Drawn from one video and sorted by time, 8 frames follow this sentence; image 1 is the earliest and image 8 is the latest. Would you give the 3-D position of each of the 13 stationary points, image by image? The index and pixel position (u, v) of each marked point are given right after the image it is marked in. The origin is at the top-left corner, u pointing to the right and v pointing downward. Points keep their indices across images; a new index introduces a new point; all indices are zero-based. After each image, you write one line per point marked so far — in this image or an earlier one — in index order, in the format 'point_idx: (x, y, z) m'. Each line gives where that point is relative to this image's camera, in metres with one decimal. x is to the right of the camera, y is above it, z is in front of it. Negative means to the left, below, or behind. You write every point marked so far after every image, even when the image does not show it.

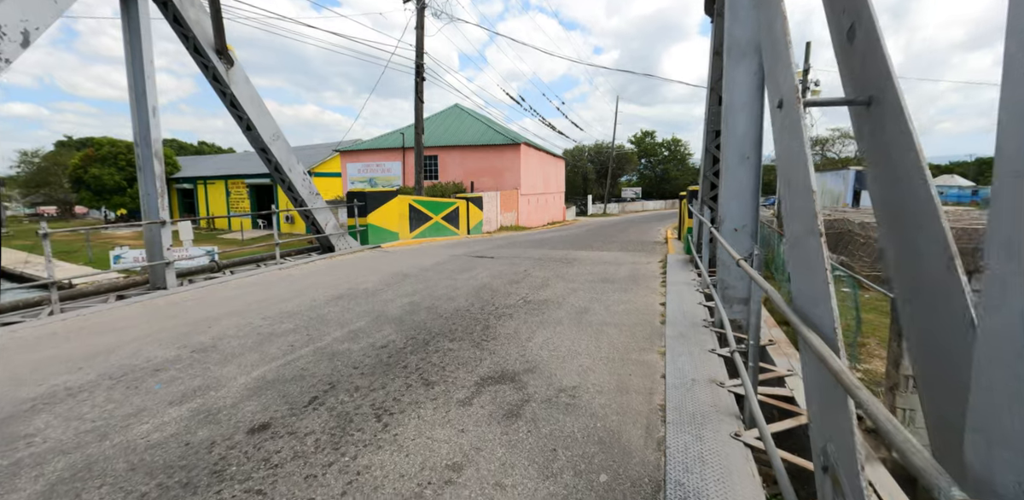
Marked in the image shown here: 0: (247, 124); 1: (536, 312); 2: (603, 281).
0: (-4.7, +2.2, +8.0) m
1: (+0.3, -0.7, +5.2) m
2: (+1.4, -0.5, +6.7) m
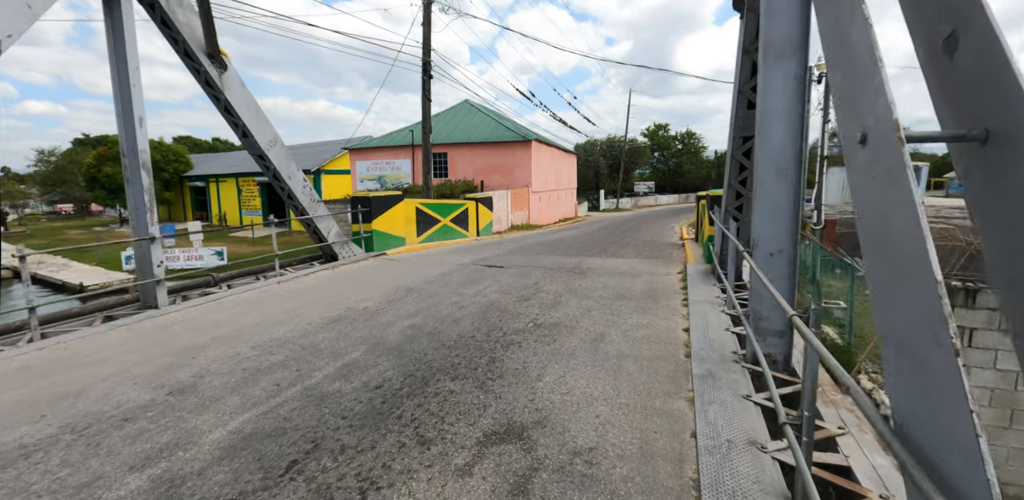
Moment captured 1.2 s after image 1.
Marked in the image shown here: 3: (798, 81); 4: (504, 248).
0: (-4.6, +2.0, +7.6) m
1: (+0.4, -0.9, +4.8) m
2: (+1.5, -0.7, +6.2) m
3: (+2.3, +1.4, +3.7) m
4: (-0.2, 0.0, +11.9) m
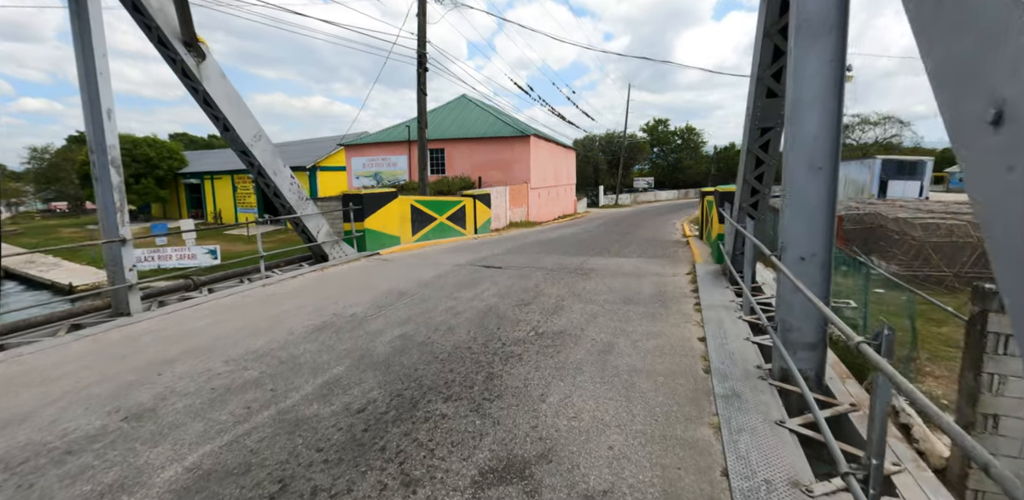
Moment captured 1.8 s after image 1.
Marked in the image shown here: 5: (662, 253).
0: (-4.6, +2.0, +7.2) m
1: (+0.4, -1.0, +4.3) m
2: (+1.5, -0.7, +5.8) m
3: (+2.3, +1.3, +3.2) m
4: (-0.2, +0.1, +11.5) m
5: (+3.5, -0.1, +10.3) m
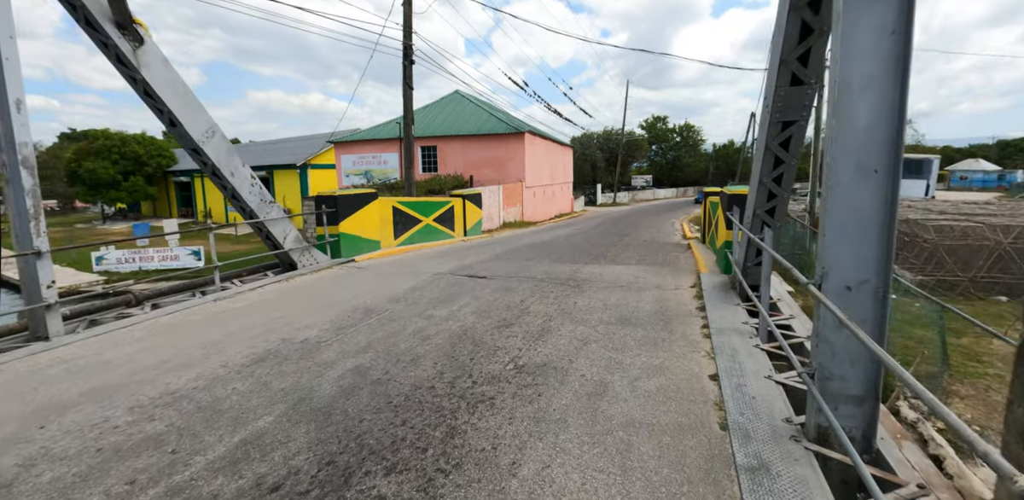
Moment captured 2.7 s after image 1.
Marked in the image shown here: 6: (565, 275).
0: (-4.8, +1.9, +6.3) m
1: (+0.1, -1.1, +3.6) m
2: (+1.3, -0.8, +5.0) m
3: (+2.1, +1.2, +2.5) m
4: (-0.5, 0.0, +10.7) m
5: (+3.2, -0.2, +9.5) m
6: (+0.9, -0.4, +7.5) m
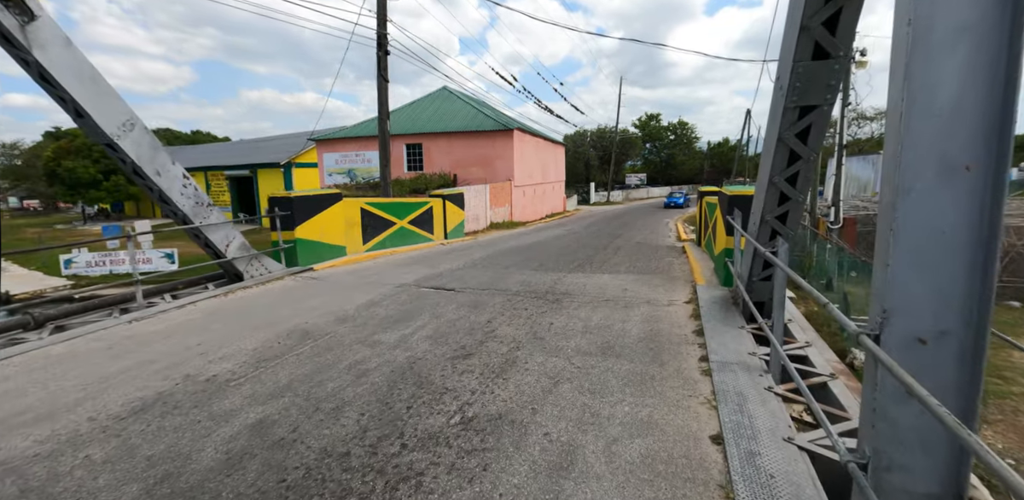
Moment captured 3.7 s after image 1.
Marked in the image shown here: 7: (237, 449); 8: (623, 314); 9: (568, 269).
0: (-5.2, +1.7, +5.4) m
1: (-0.2, -1.3, +2.7) m
2: (+0.9, -1.0, +4.2) m
3: (+1.7, +1.0, +1.6) m
4: (-0.9, -0.2, +9.8) m
5: (+2.8, -0.3, +8.6) m
6: (+0.5, -0.5, +6.7) m
7: (-1.8, -1.3, +2.9) m
8: (+1.3, -0.8, +5.4) m
9: (+1.0, -0.4, +8.2) m
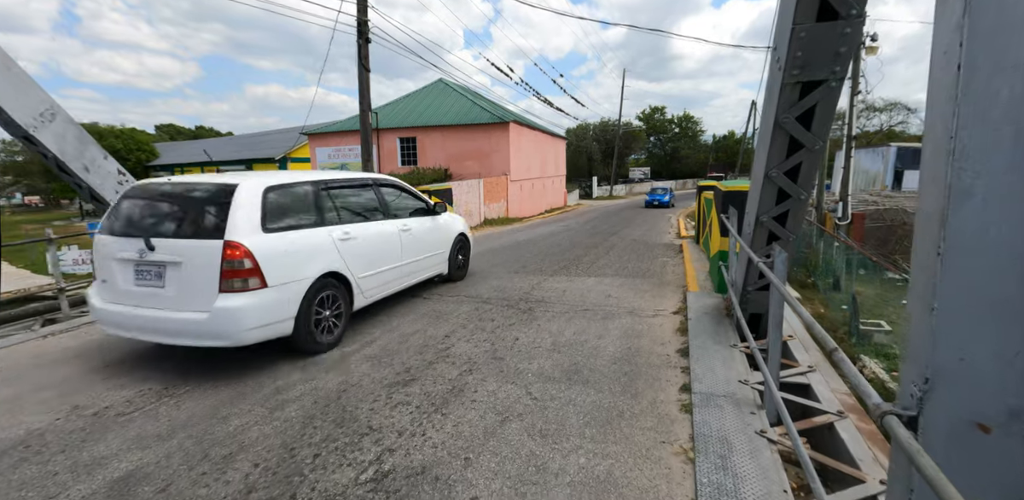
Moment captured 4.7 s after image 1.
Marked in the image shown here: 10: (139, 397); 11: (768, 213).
0: (-5.6, +1.7, +4.8) m
1: (-0.7, -1.4, +2.1) m
2: (+0.5, -1.0, +3.5) m
3: (+1.3, +1.0, +0.9) m
4: (-1.3, -0.2, +9.2) m
5: (+2.4, -0.3, +8.0) m
6: (+0.1, -0.6, +6.0) m
7: (-2.2, -1.4, +2.3) m
8: (+0.9, -0.8, +4.7) m
9: (+0.6, -0.4, +7.6) m
10: (-2.9, -1.1, +3.5) m
11: (+2.0, +0.3, +3.5) m
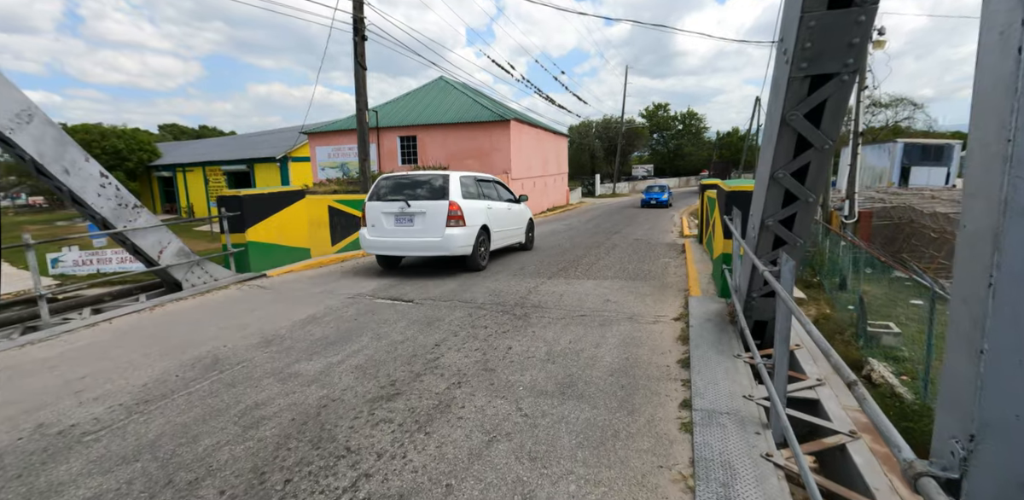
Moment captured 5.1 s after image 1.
0: (-5.7, +1.6, +4.6) m
1: (-0.7, -1.4, +1.9) m
2: (+0.4, -1.1, +3.3) m
3: (+1.2, +0.9, +0.7) m
4: (-1.3, -0.2, +9.0) m
5: (+2.4, -0.3, +7.7) m
6: (0.0, -0.6, +5.8) m
7: (-2.3, -1.4, +2.1) m
8: (+0.9, -0.8, +4.5) m
9: (+0.6, -0.4, +7.3) m
10: (-3.0, -1.2, +3.3) m
11: (+1.9, +0.2, +3.3) m
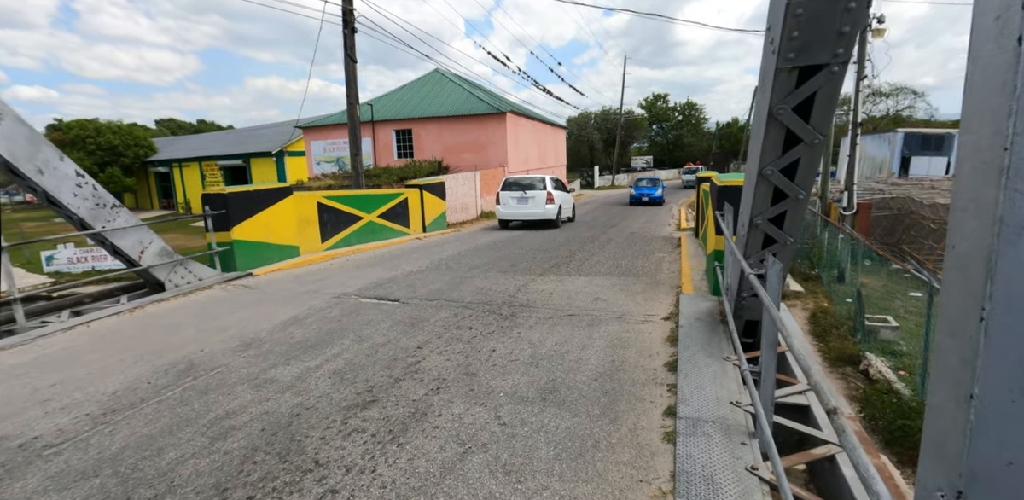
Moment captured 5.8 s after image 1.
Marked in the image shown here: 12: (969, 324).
0: (-5.9, +1.6, +4.5) m
1: (-0.9, -1.5, +1.8) m
2: (+0.2, -1.1, +3.2) m
3: (+1.0, +0.8, +0.5) m
4: (-1.5, -0.1, +8.8) m
5: (+2.2, -0.3, +7.6) m
6: (-0.1, -0.6, +5.7) m
7: (-2.4, -1.5, +2.0) m
8: (+0.7, -0.8, +4.4) m
9: (+0.4, -0.3, +7.2) m
10: (-3.1, -1.2, +3.2) m
11: (+1.8, +0.2, +3.2) m
12: (+0.9, -0.1, +0.9) m
